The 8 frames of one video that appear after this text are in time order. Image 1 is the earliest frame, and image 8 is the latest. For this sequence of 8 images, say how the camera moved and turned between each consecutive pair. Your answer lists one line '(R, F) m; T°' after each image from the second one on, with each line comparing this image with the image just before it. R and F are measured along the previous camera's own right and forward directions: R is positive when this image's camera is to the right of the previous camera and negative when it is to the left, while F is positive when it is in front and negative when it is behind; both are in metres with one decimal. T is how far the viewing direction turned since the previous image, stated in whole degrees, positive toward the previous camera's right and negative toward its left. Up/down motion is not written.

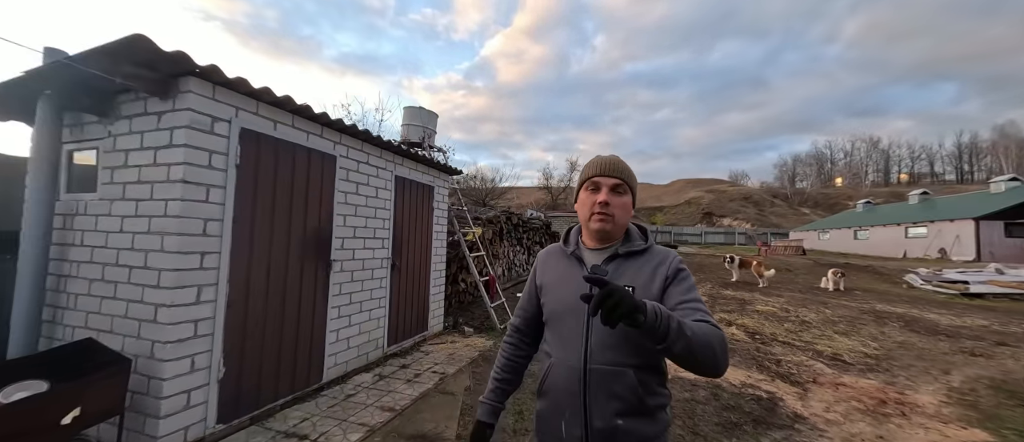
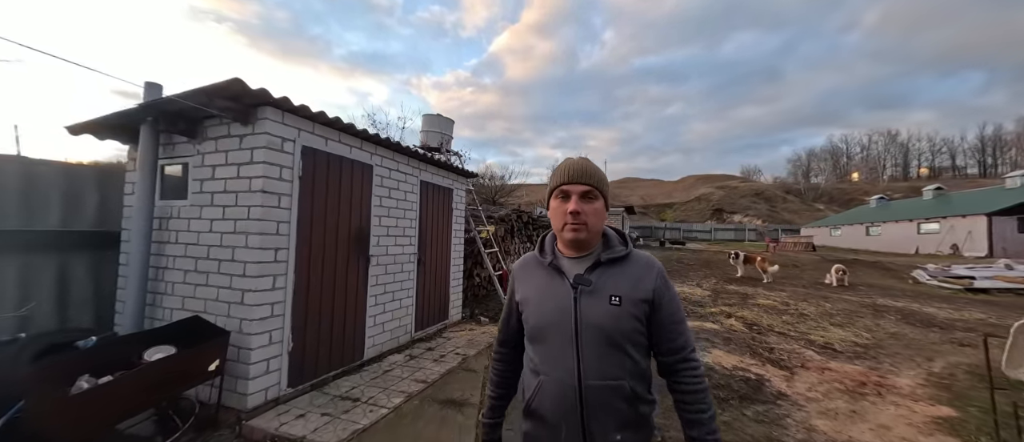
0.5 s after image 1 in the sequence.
(0.0, -0.5) m; -1°
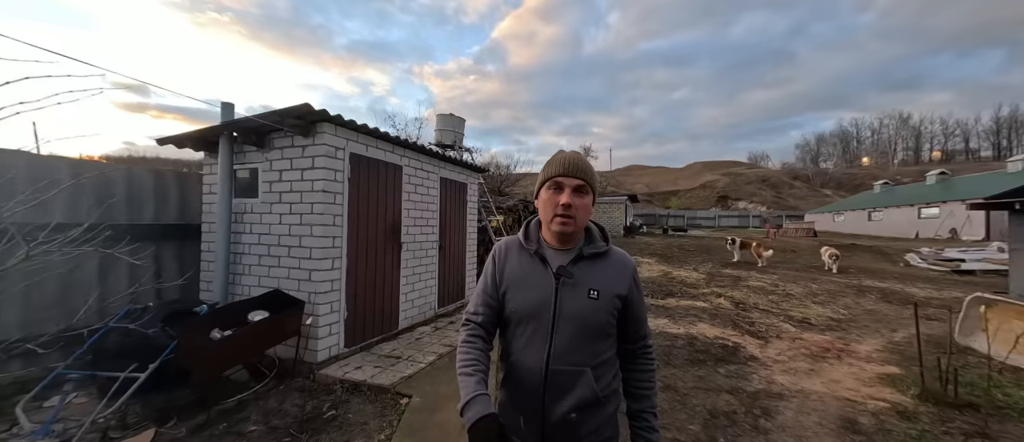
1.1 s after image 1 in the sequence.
(-0.1, -0.6) m; -1°
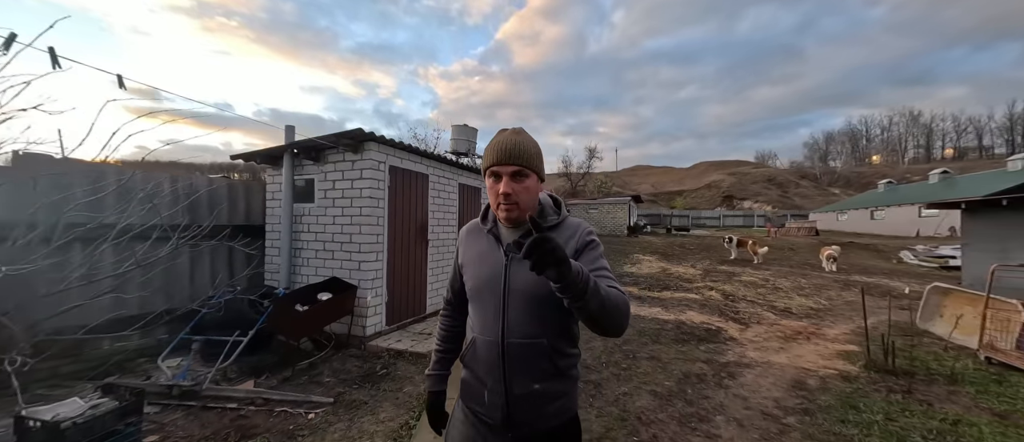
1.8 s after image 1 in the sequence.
(-0.1, -0.7) m; -1°
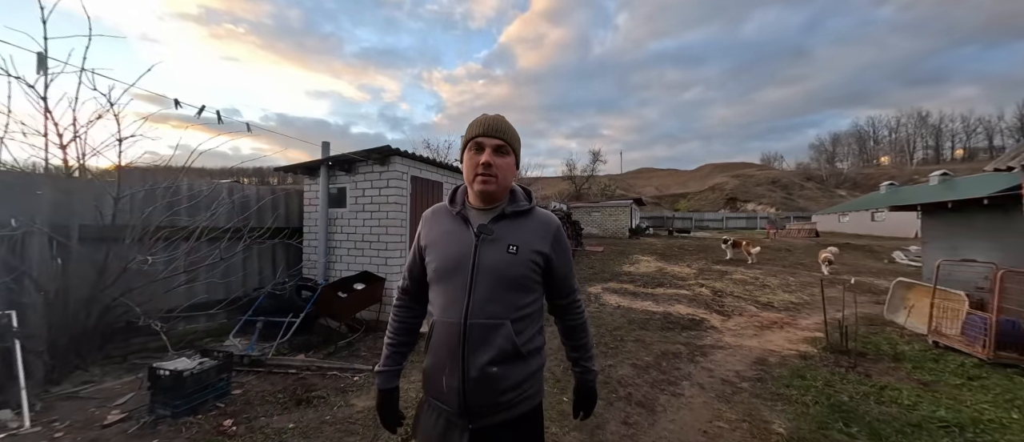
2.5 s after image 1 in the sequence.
(0.0, -0.7) m; -1°
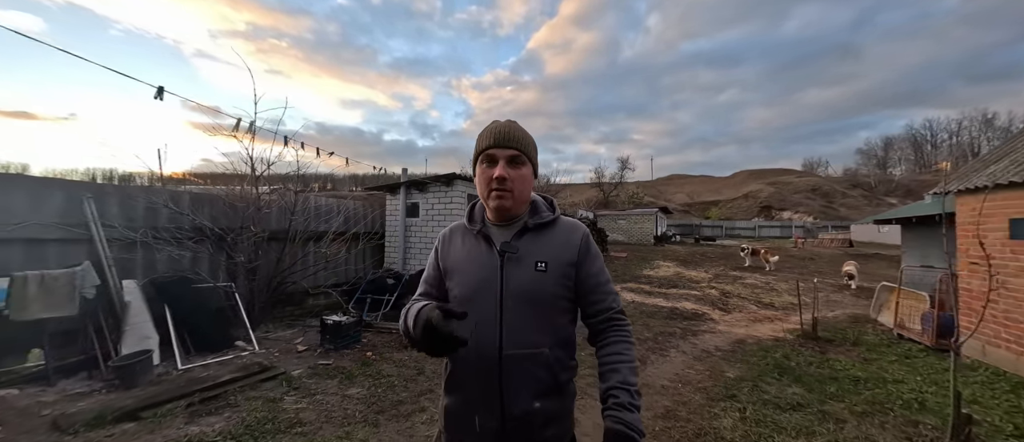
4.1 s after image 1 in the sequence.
(-0.1, -1.5) m; -5°
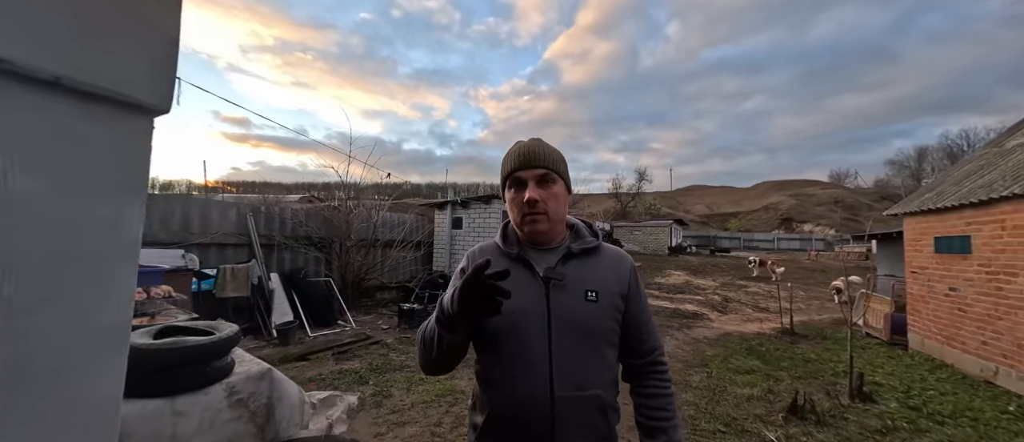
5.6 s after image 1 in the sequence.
(-0.2, -1.4) m; -3°
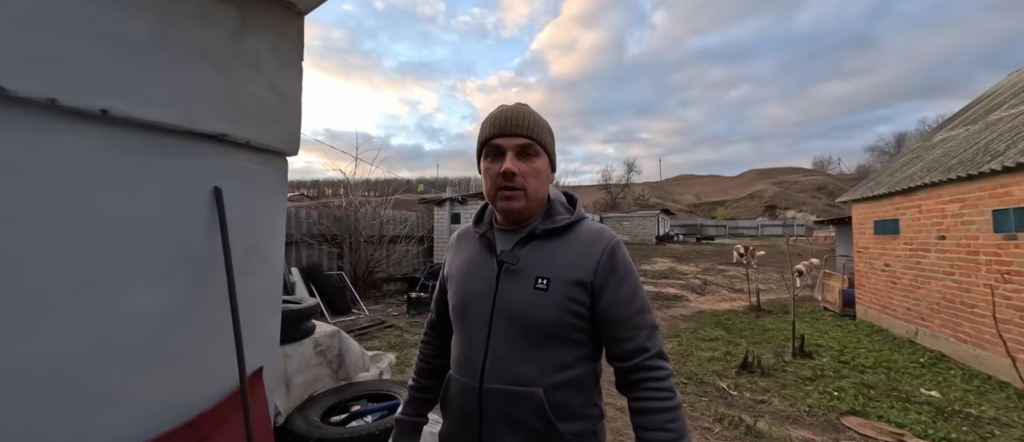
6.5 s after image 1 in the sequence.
(-0.1, -0.7) m; +1°
